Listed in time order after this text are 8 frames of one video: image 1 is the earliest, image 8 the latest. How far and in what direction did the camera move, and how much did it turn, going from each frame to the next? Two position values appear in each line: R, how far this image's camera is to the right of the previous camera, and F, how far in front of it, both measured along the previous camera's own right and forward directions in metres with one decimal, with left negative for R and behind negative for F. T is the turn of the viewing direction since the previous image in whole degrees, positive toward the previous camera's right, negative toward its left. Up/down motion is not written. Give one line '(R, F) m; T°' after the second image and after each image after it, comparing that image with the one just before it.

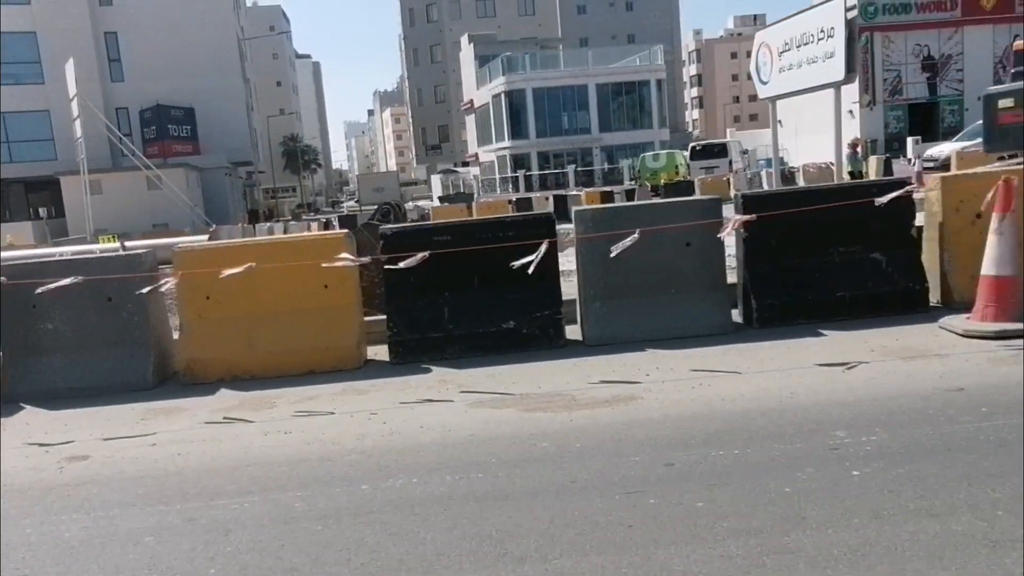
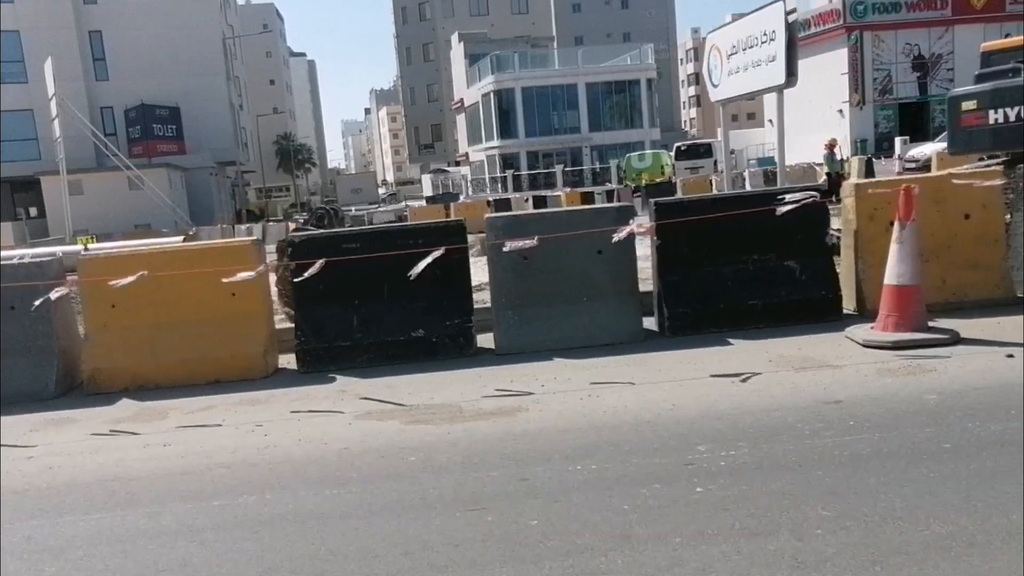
(+3.9, +0.1) m; 0°
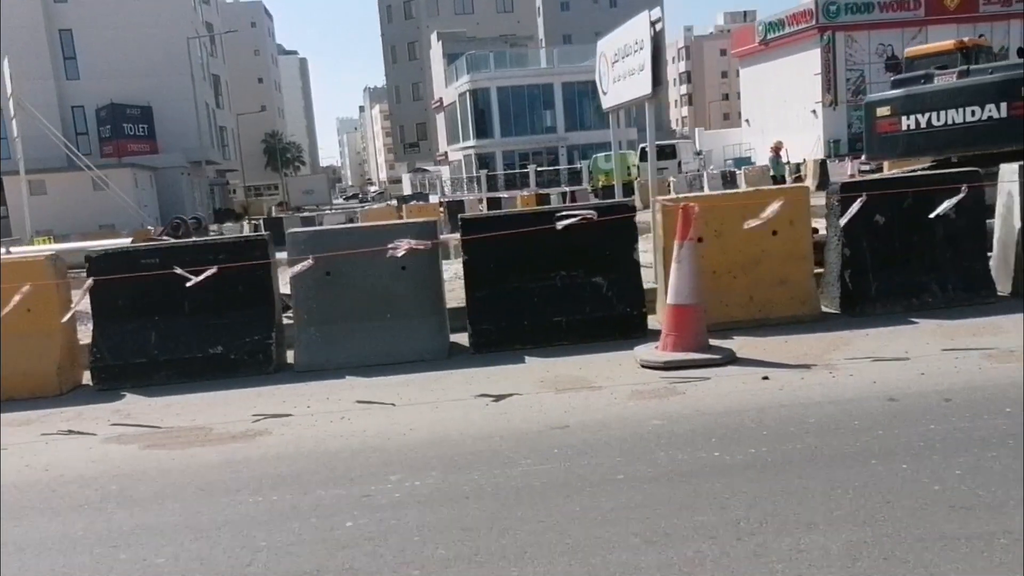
(+8.6, +0.1) m; 0°
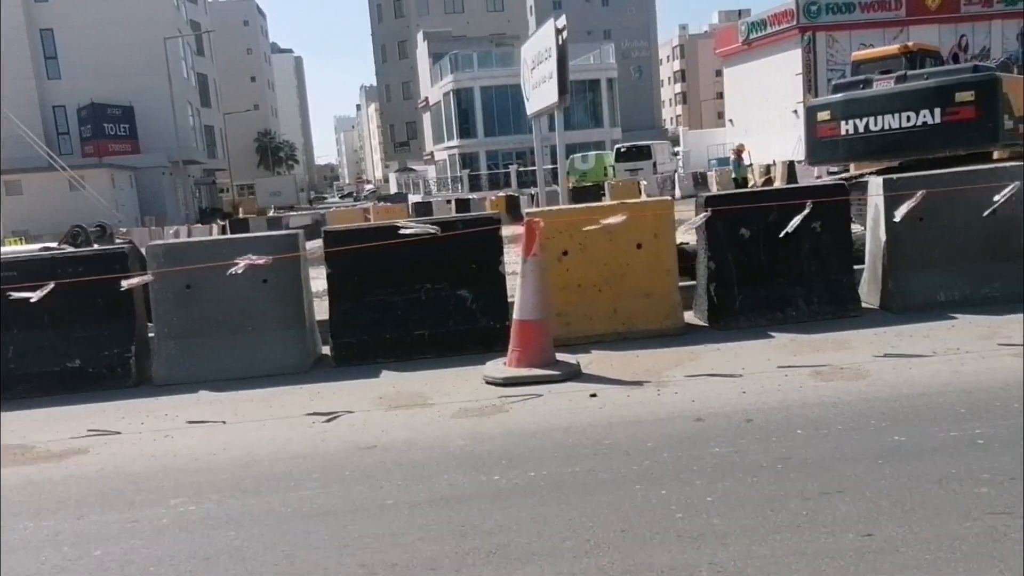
(+5.9, +0.1) m; 0°
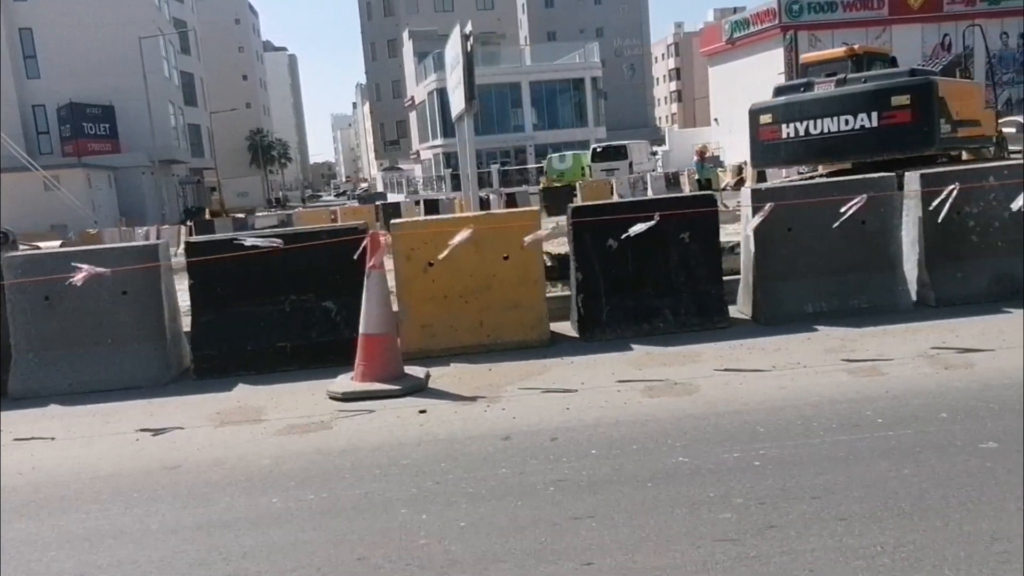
(+5.8, +0.1) m; 0°
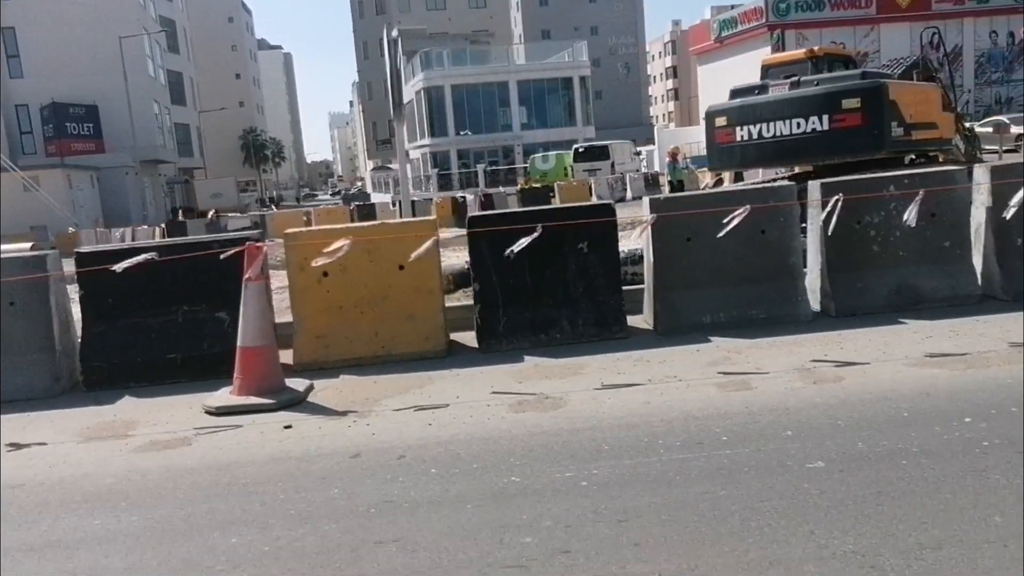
(+4.4, +0.1) m; 0°
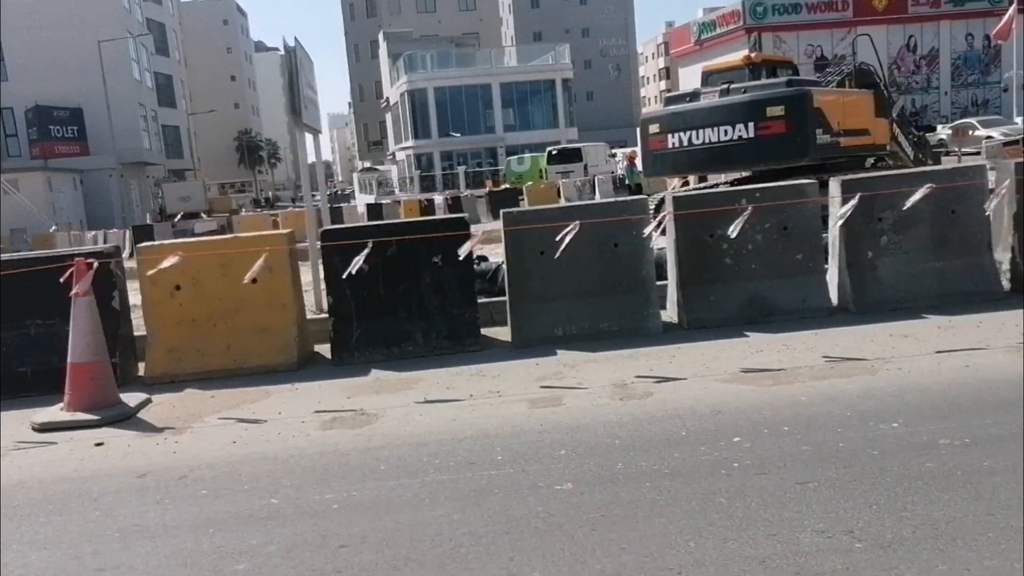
(+6.2, 0.0) m; 0°
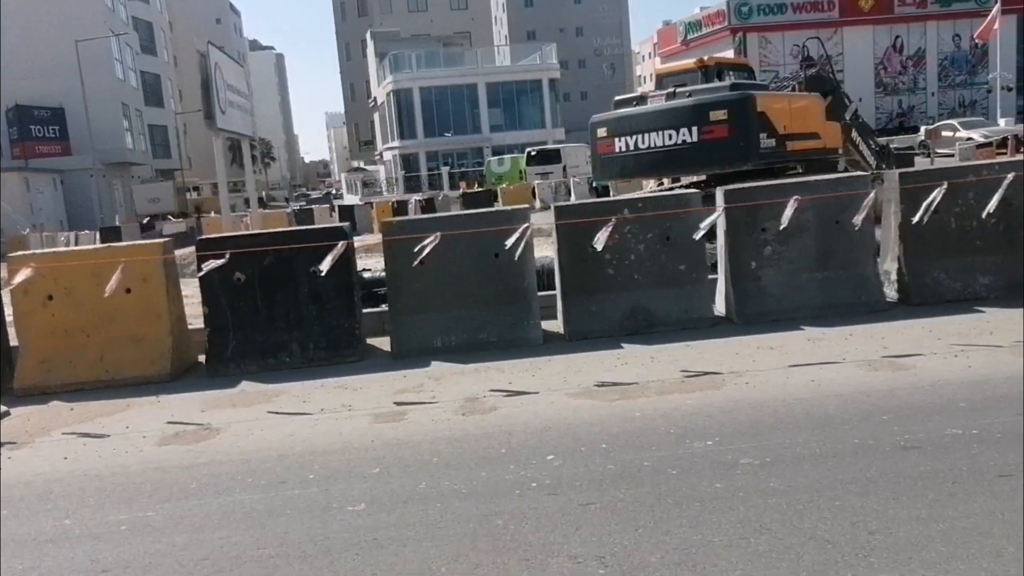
(+5.0, +0.1) m; 0°
